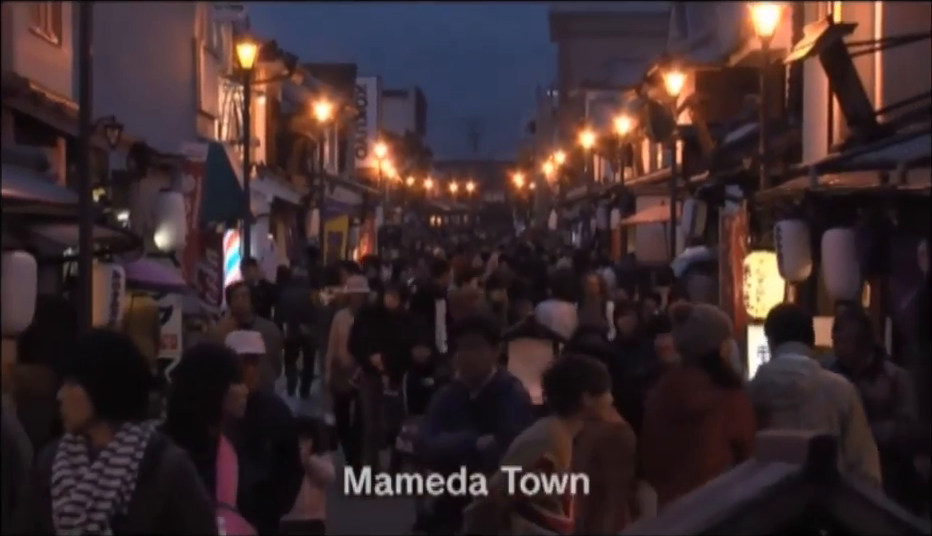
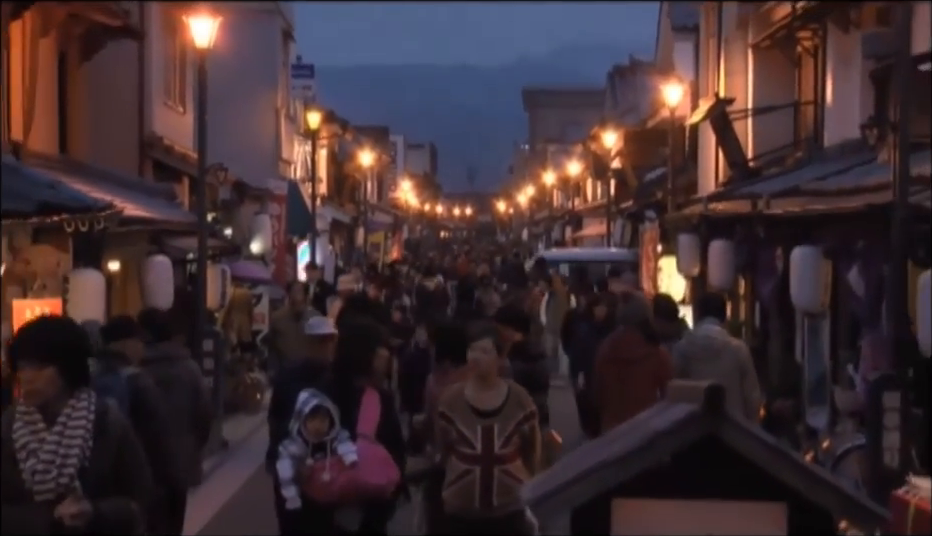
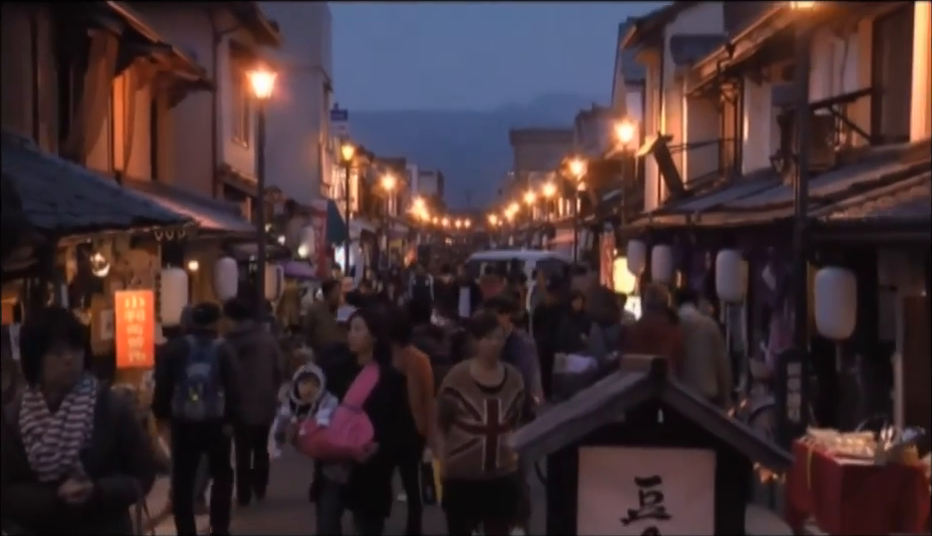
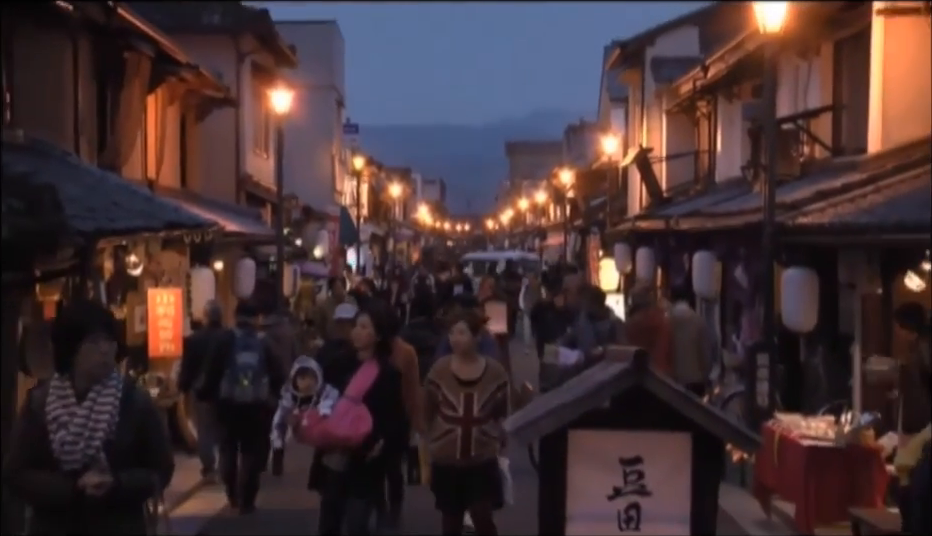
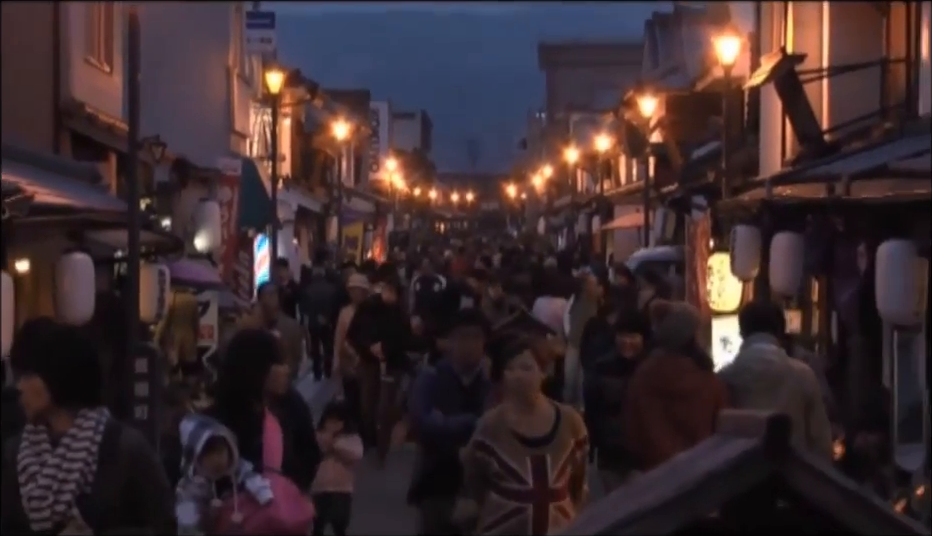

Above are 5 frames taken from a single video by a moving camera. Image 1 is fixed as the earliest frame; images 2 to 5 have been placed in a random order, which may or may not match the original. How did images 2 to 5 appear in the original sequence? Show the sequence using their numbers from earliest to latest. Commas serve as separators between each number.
5, 2, 3, 4
